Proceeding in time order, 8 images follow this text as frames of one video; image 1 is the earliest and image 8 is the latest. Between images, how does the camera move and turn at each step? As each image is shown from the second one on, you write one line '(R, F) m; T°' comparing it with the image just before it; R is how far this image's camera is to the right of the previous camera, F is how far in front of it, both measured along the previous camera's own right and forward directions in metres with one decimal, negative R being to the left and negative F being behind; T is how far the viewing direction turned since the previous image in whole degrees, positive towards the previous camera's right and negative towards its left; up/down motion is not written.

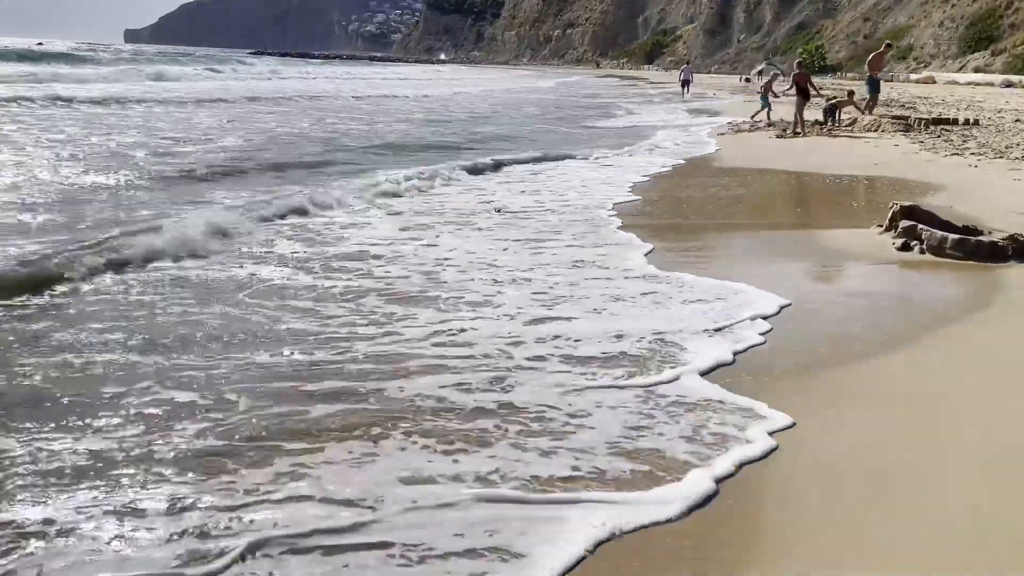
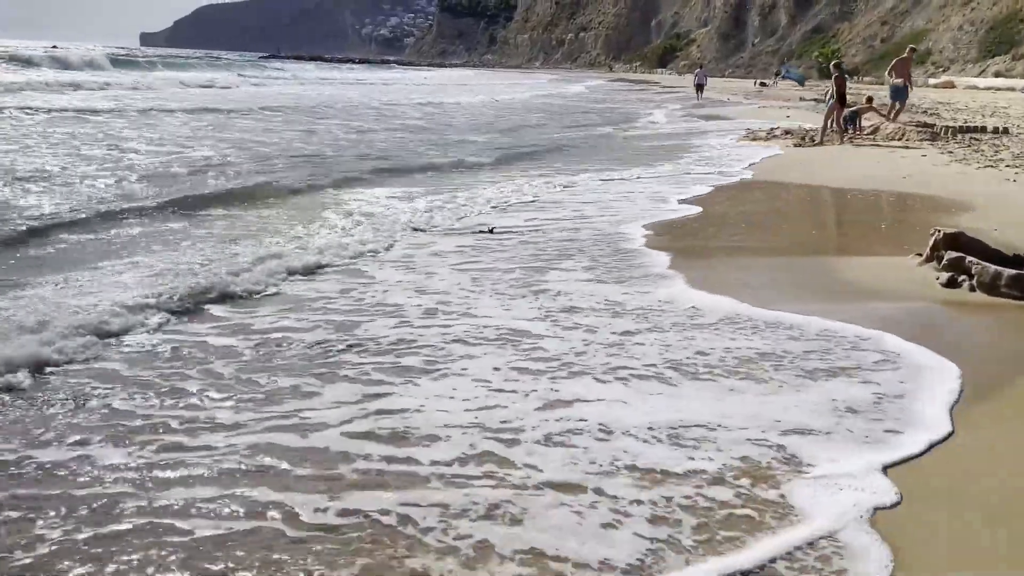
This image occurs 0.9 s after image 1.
(+0.1, +0.5) m; -1°
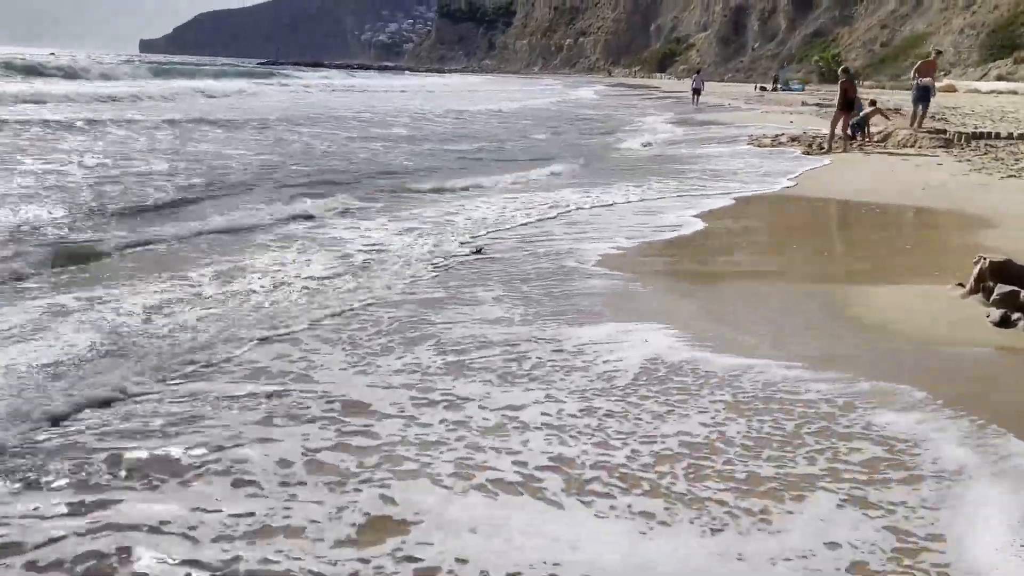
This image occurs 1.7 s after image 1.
(+0.3, +0.6) m; 0°
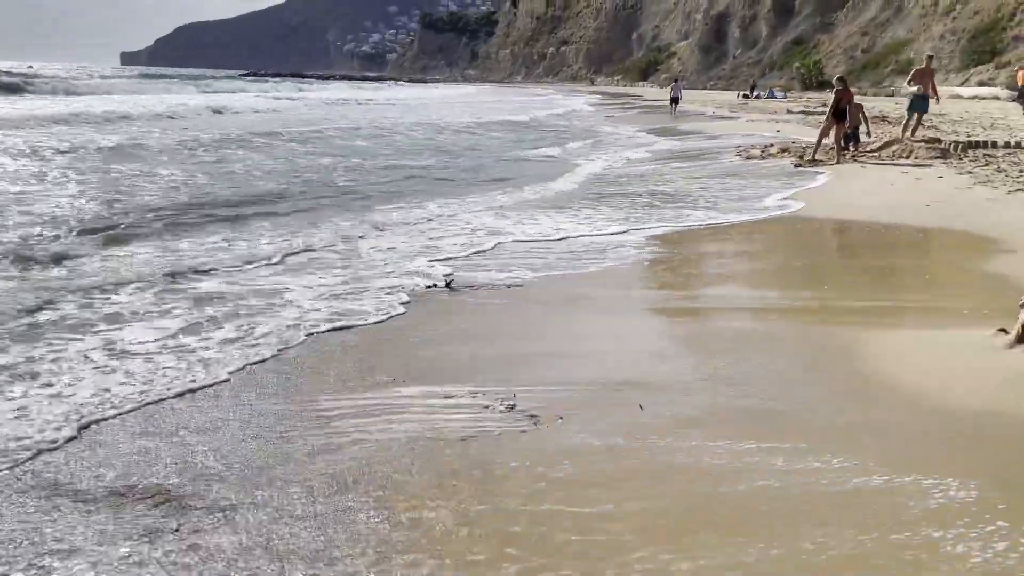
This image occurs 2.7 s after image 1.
(+0.4, +0.7) m; +1°
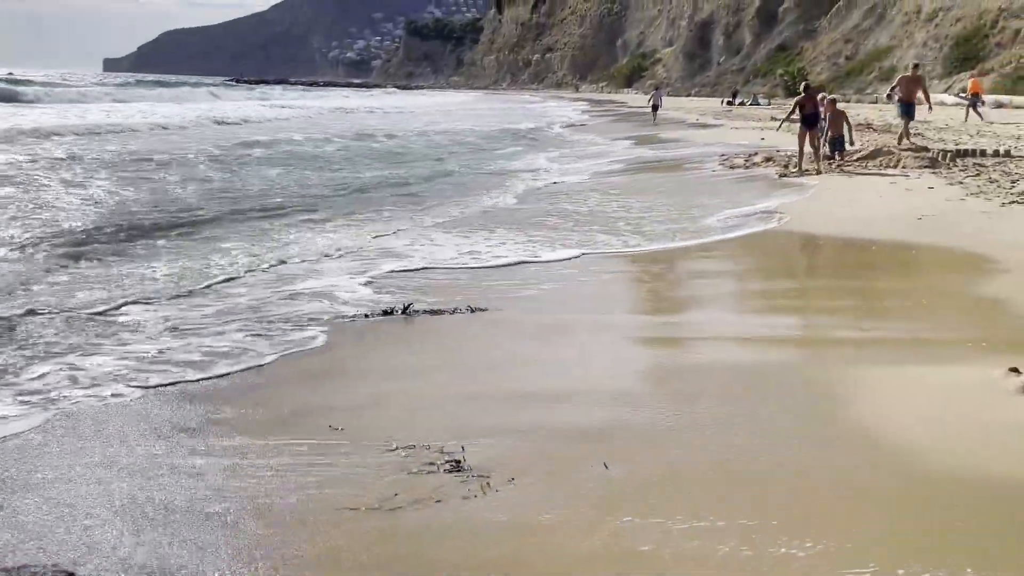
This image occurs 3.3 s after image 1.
(+0.2, +0.5) m; +1°
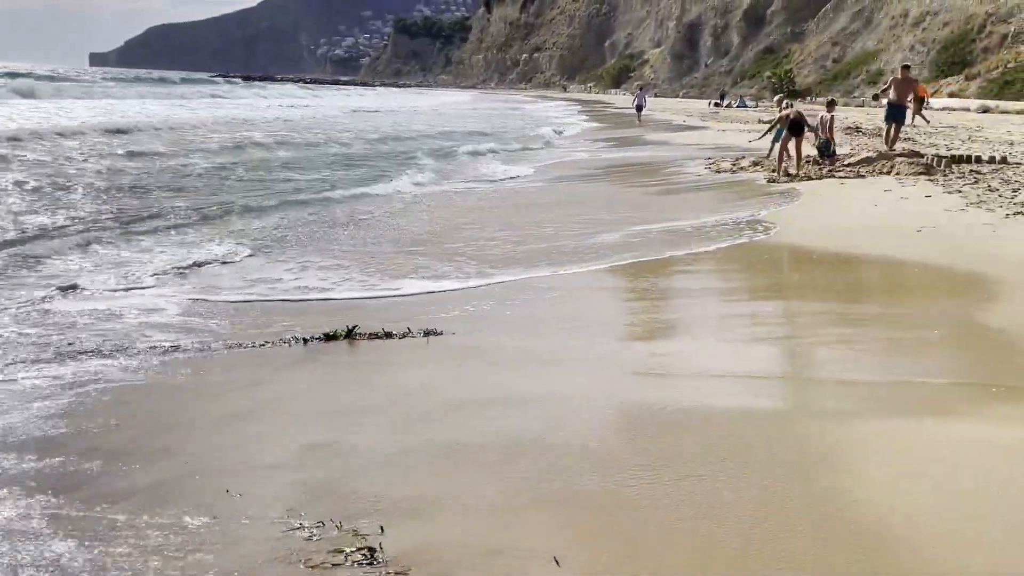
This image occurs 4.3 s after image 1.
(+0.2, +0.6) m; +1°
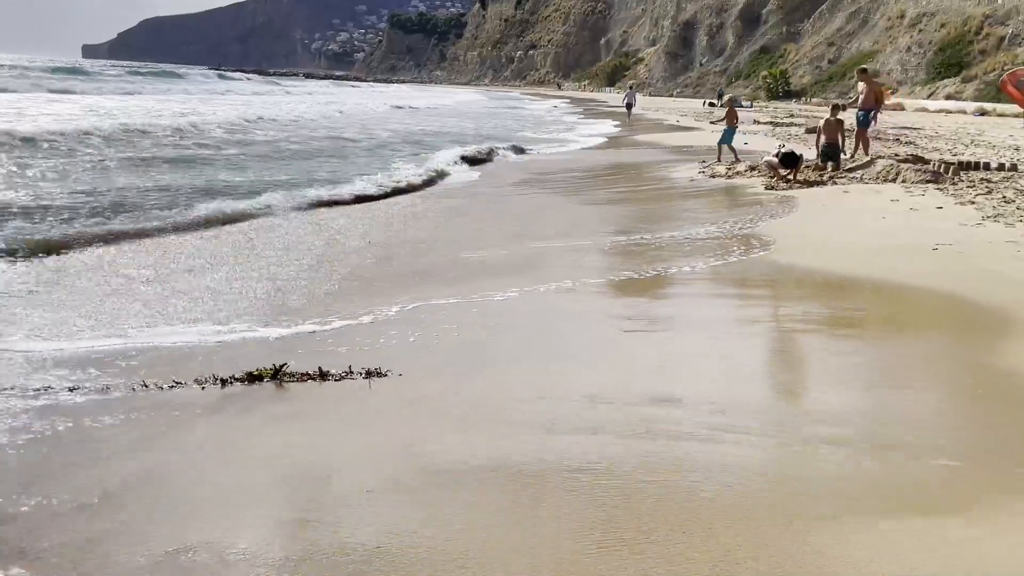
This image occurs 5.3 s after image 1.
(+0.2, +0.8) m; 0°
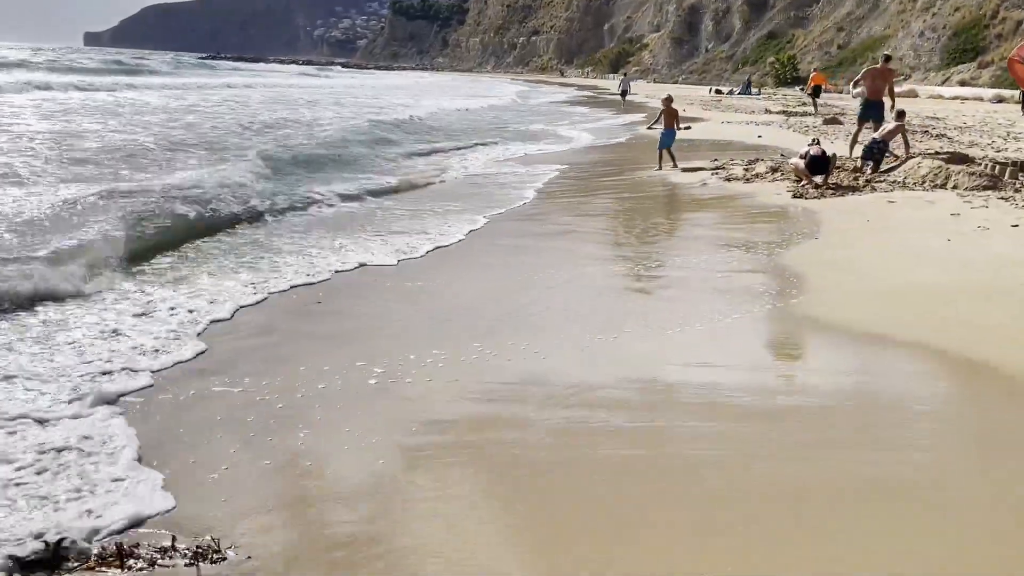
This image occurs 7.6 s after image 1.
(+0.3, +1.7) m; 0°
